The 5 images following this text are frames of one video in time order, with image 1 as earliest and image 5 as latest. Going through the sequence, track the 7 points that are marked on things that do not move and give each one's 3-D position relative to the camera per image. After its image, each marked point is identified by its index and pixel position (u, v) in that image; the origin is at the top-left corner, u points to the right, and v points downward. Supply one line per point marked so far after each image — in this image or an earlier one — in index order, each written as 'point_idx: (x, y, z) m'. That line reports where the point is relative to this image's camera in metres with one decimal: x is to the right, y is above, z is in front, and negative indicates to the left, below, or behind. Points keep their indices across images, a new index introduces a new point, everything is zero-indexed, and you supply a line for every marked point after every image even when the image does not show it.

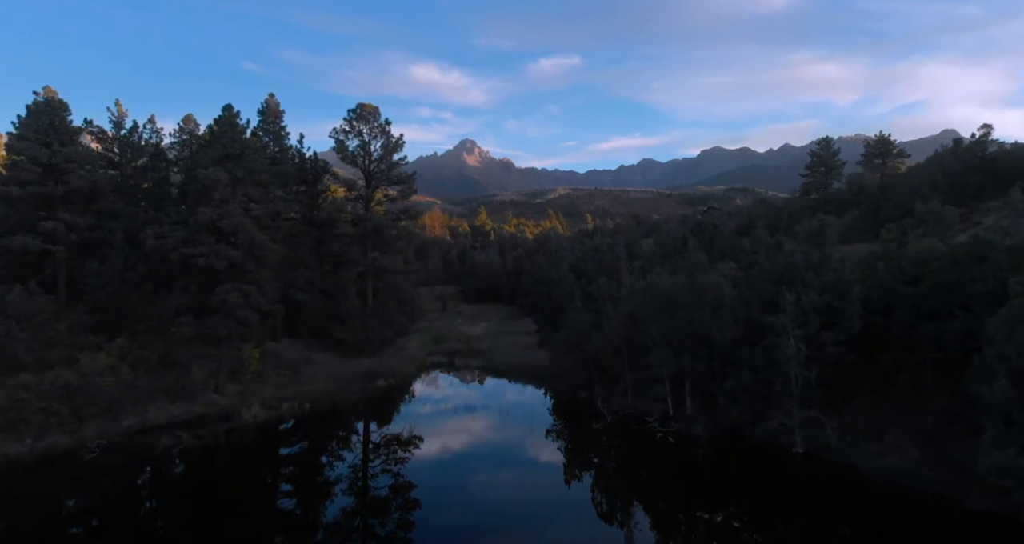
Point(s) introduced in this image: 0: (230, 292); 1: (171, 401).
0: (-7.3, -0.5, +14.8) m
1: (-8.6, -3.3, +14.4) m
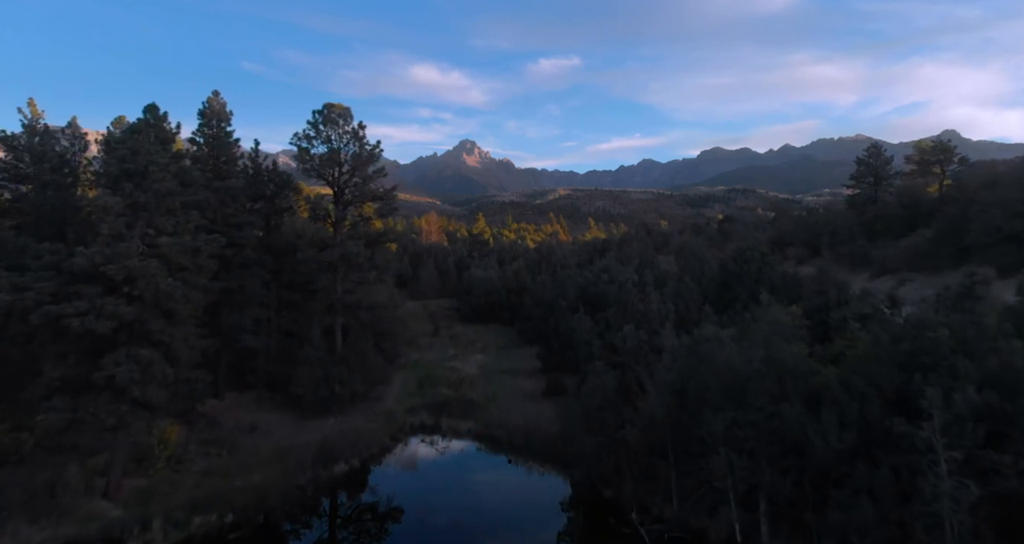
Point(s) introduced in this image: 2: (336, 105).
0: (-7.3, -1.7, +10.7) m
1: (-8.6, -4.5, +10.2) m
2: (-5.8, +5.5, +18.9) m
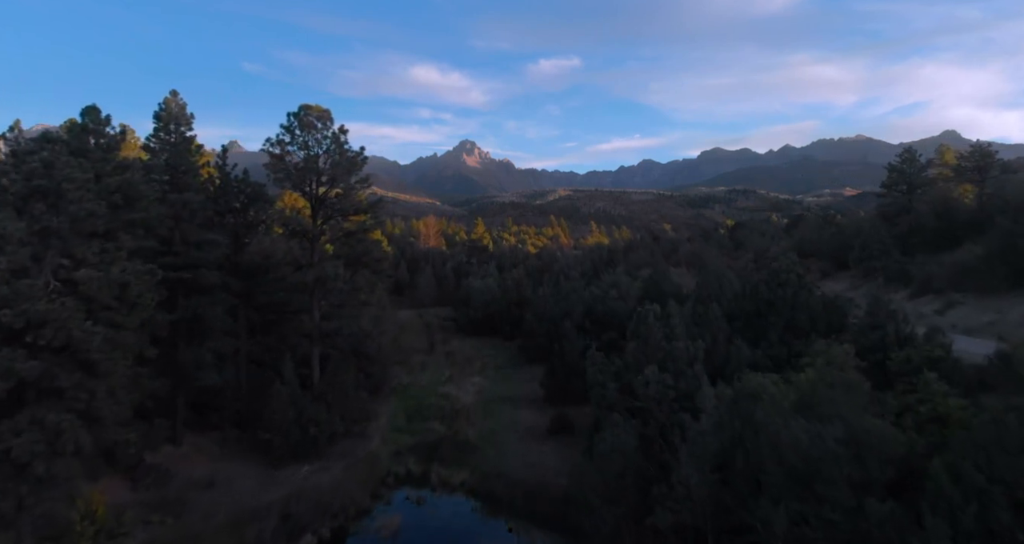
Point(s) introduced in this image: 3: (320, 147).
0: (-7.3, -2.4, +8.4) m
1: (-8.5, -5.1, +8.0) m
2: (-5.8, +4.8, +16.7) m
3: (-5.6, +3.7, +16.9) m
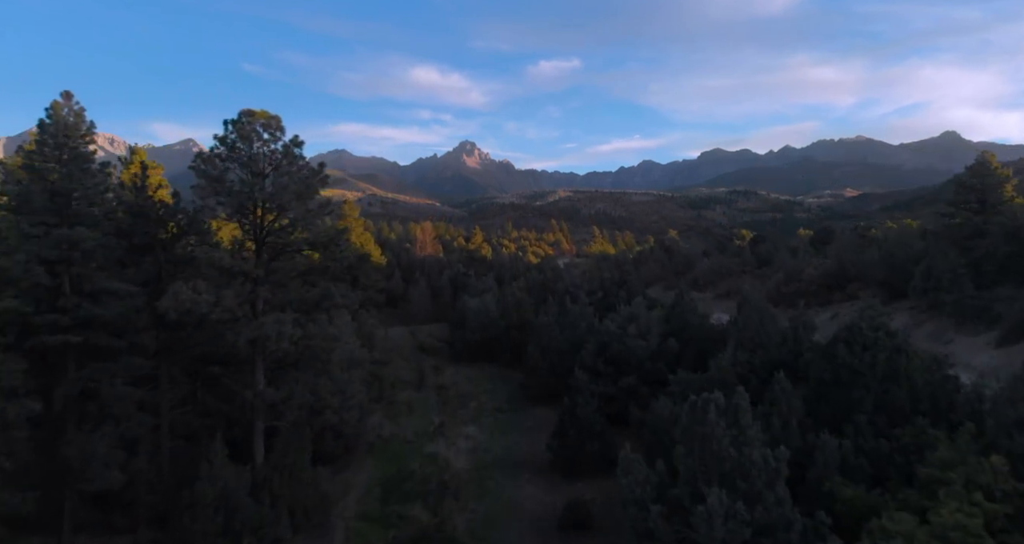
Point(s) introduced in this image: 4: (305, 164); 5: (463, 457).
0: (-7.3, -3.6, +4.7) m
1: (-8.5, -6.3, +4.2) m
2: (-5.8, +3.6, +13.0) m
3: (-5.6, +2.5, +13.1) m
4: (-4.8, +2.4, +13.0) m
5: (-1.6, -6.0, +18.6) m
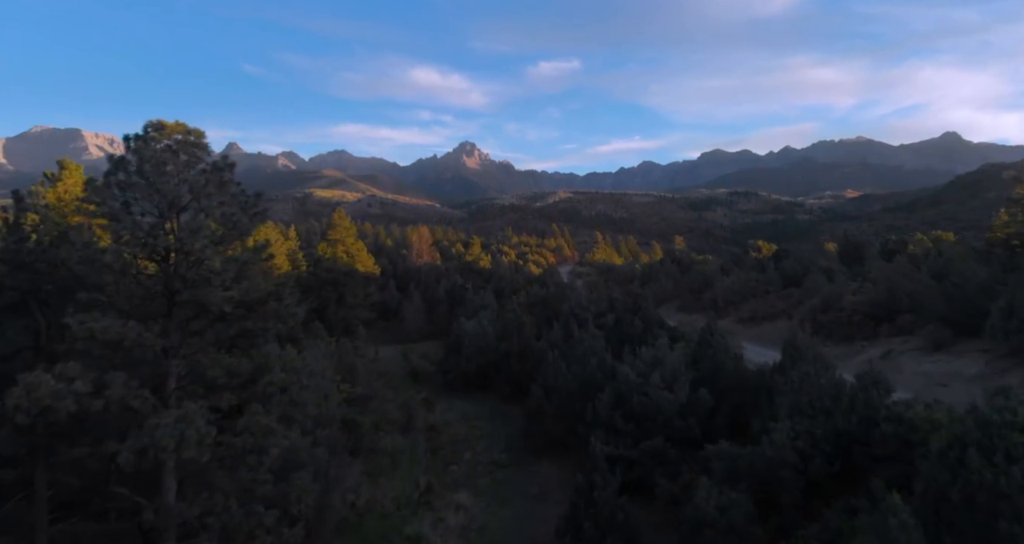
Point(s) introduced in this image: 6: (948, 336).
0: (-7.3, -4.7, +1.2) m
1: (-8.5, -7.4, +0.8) m
2: (-5.7, +2.5, +9.5) m
3: (-5.6, +1.4, +9.7) m
4: (-4.8, +1.3, +9.6) m
5: (-1.6, -7.2, +15.2) m
6: (+15.2, -2.2, +19.9) m
